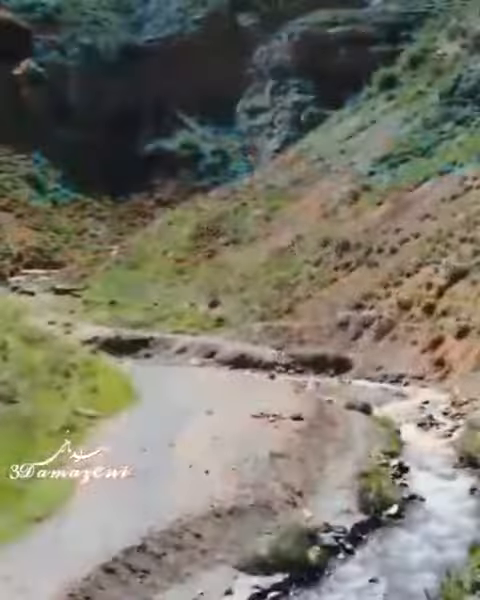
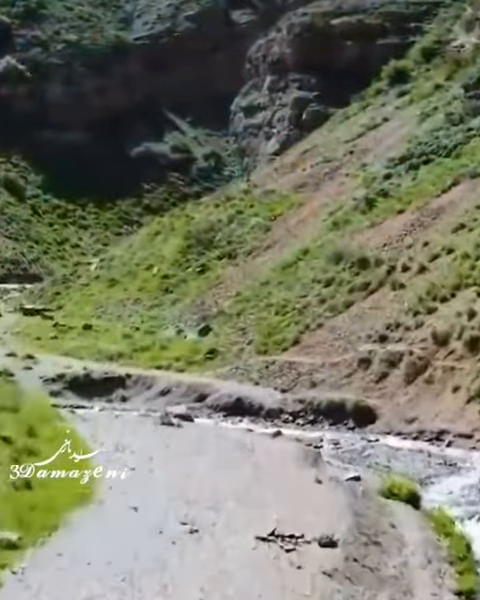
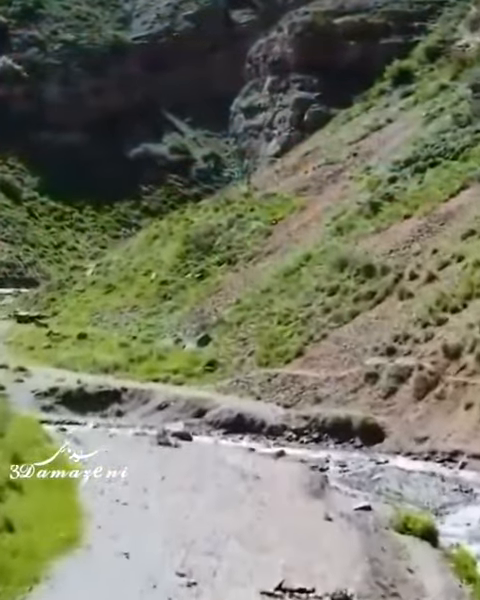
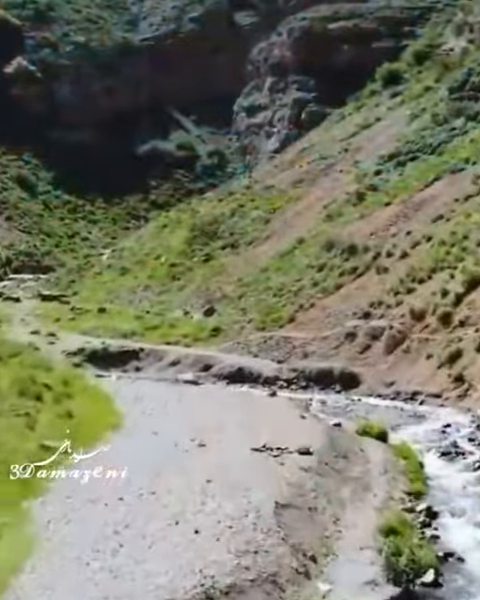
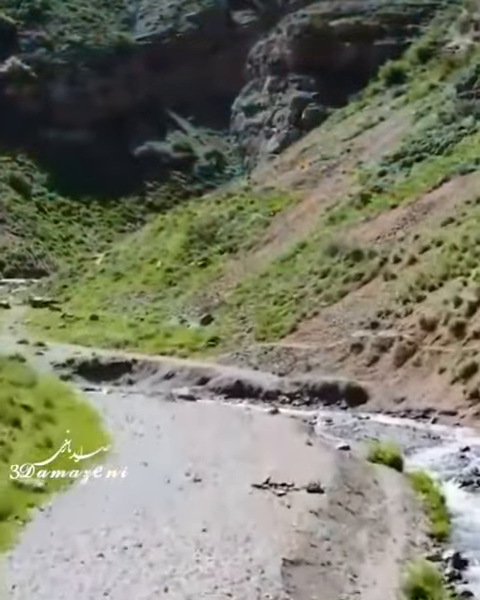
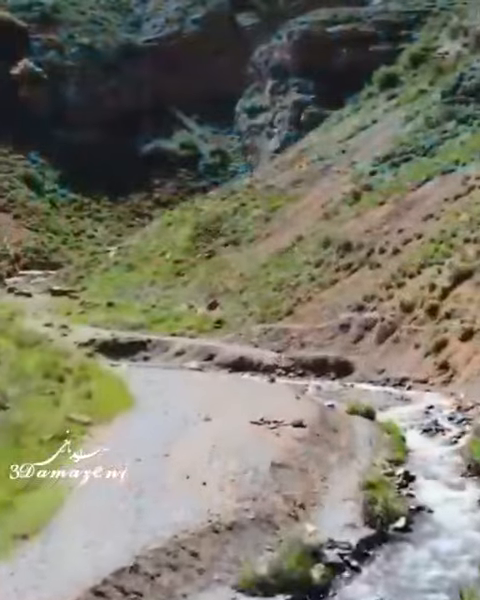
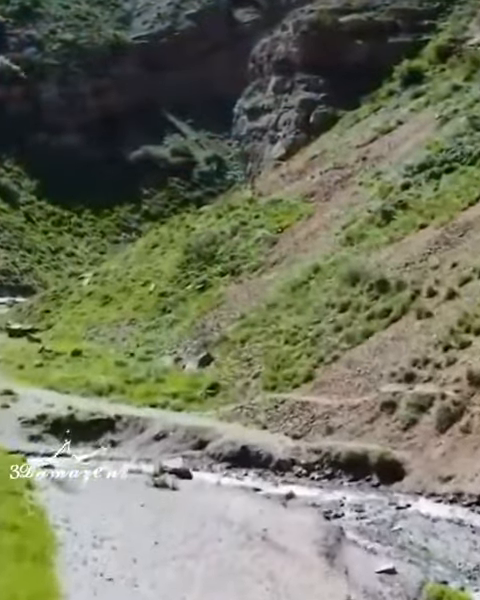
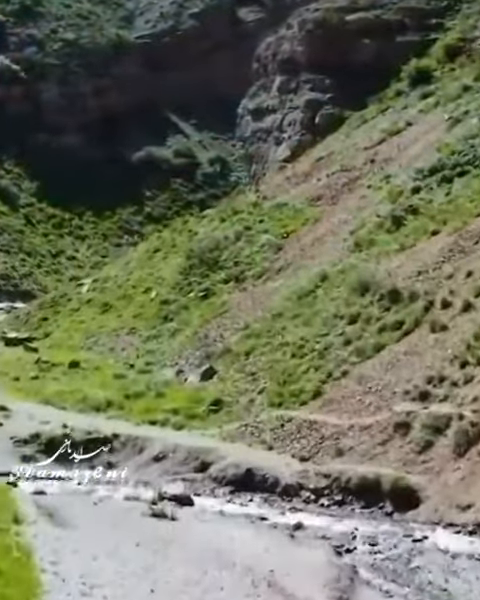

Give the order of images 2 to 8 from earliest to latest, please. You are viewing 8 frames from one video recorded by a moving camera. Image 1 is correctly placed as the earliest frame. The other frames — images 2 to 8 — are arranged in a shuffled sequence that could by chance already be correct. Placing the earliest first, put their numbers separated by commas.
6, 4, 5, 2, 3, 7, 8
